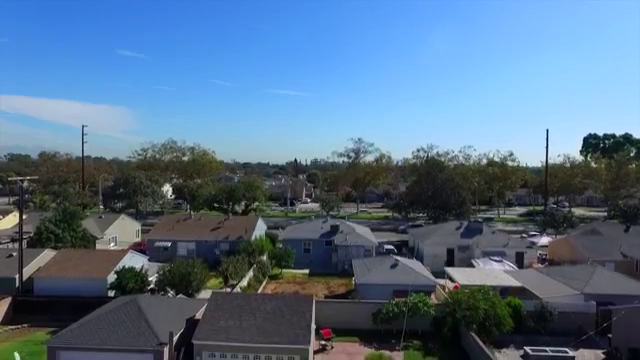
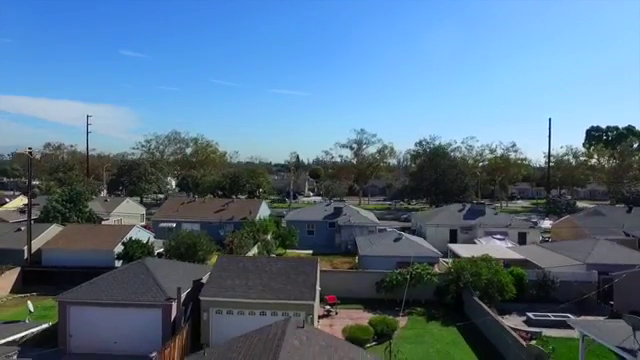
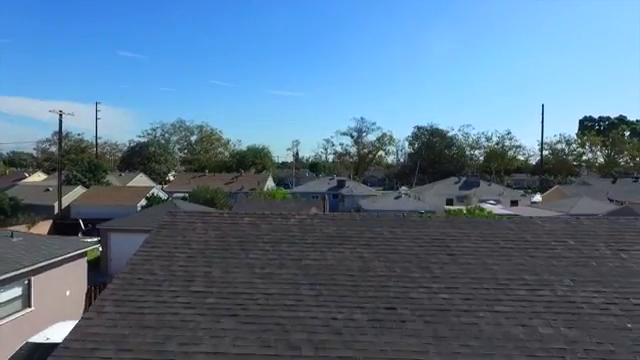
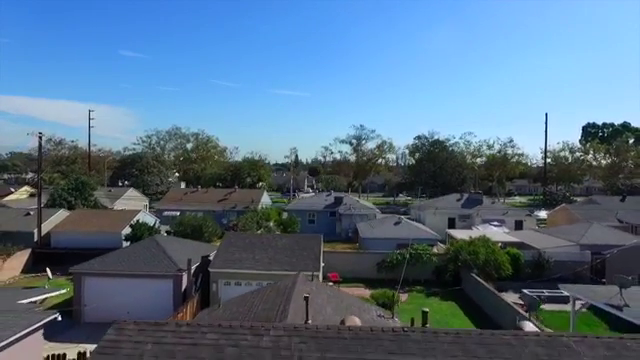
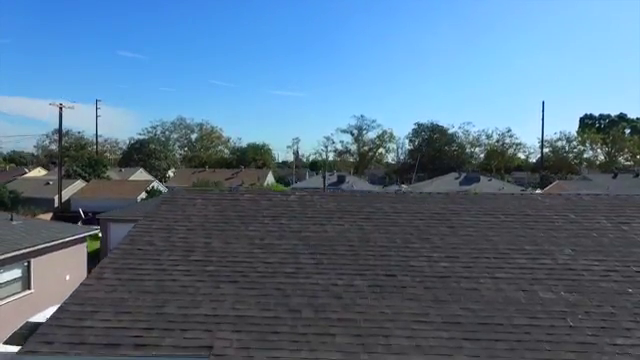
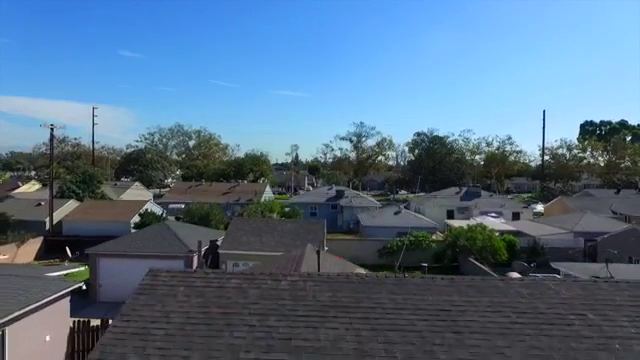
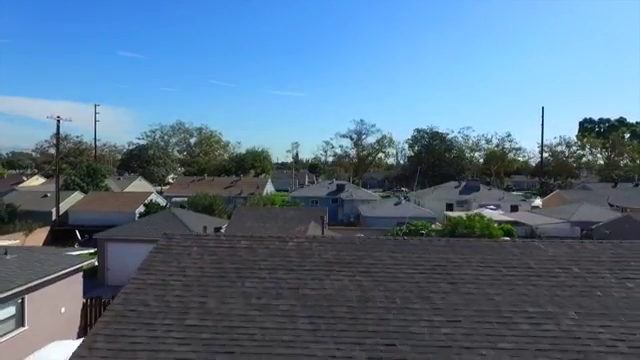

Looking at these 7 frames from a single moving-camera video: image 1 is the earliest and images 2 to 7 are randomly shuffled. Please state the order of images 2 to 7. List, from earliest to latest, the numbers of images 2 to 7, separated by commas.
2, 4, 6, 7, 3, 5
